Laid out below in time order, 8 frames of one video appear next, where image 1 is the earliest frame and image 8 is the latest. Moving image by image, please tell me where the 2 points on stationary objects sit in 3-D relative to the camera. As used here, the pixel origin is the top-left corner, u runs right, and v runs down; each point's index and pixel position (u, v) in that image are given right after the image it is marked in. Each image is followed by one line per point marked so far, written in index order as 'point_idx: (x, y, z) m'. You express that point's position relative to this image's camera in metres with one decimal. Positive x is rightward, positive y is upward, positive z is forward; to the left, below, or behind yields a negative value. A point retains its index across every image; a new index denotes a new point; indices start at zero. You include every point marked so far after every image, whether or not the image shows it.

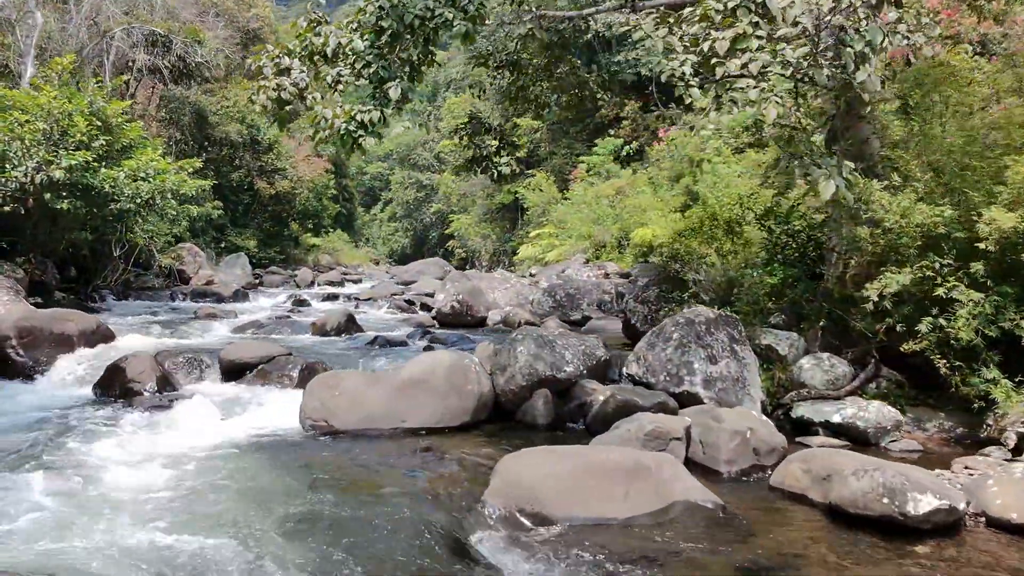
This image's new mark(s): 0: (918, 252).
0: (+2.6, +0.2, +4.9) m
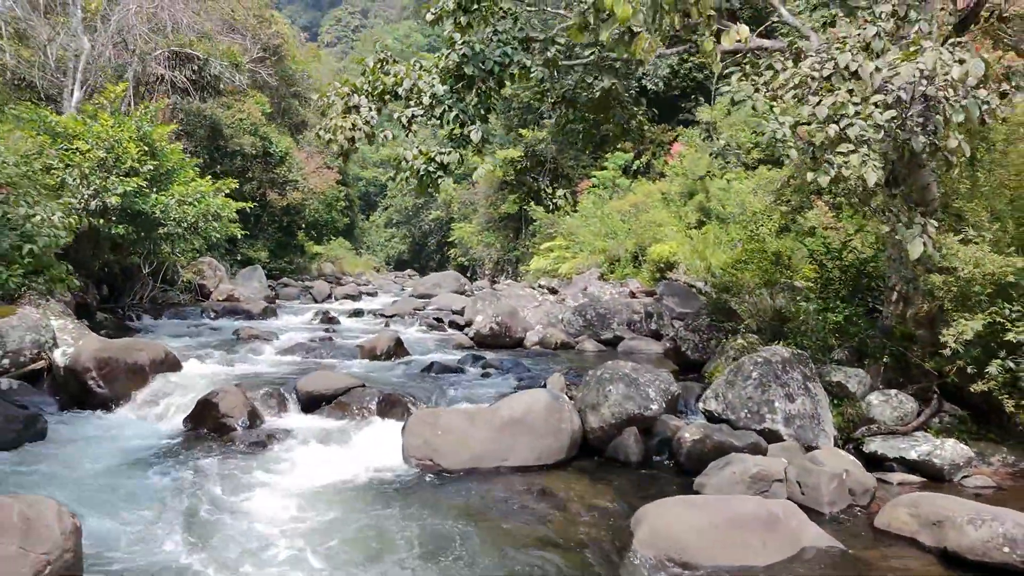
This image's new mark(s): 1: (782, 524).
0: (+3.3, -0.1, +5.2) m
1: (+1.3, -1.1, +3.6) m
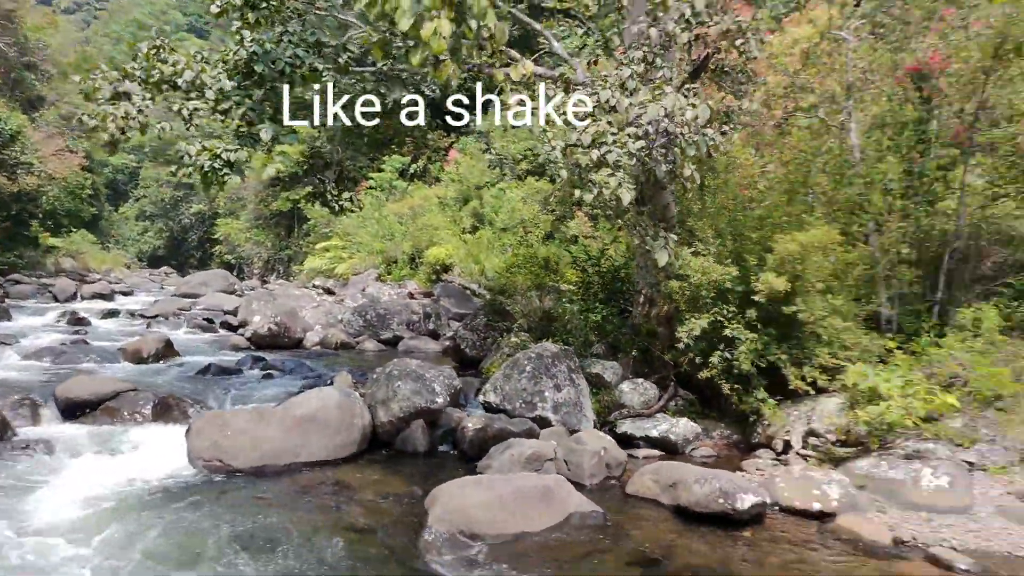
0: (+1.7, -0.1, +6.3) m
1: (+0.2, -1.2, +4.2) m
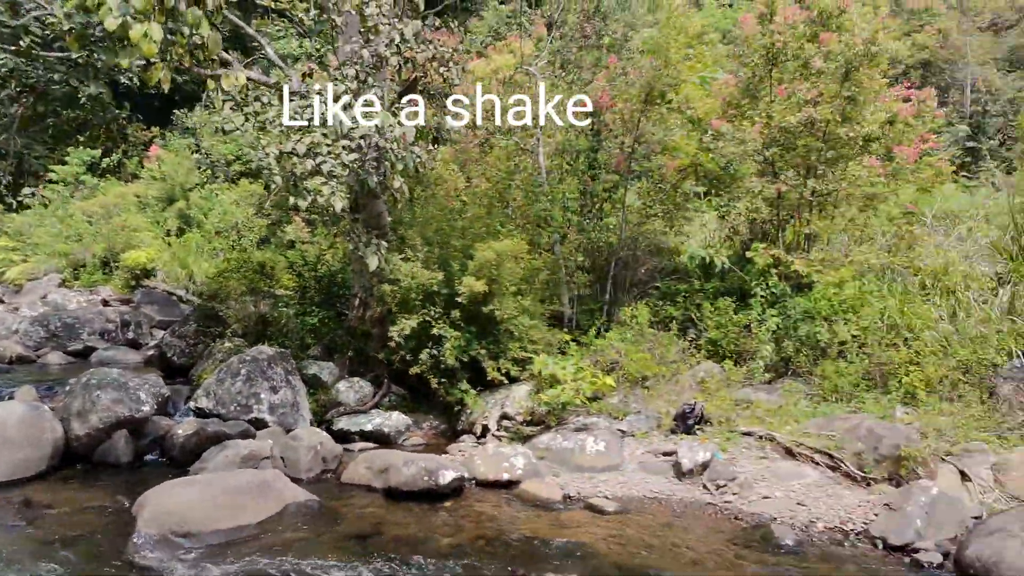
0: (-0.9, -0.1, +6.9) m
1: (-1.4, -1.2, +4.4) m
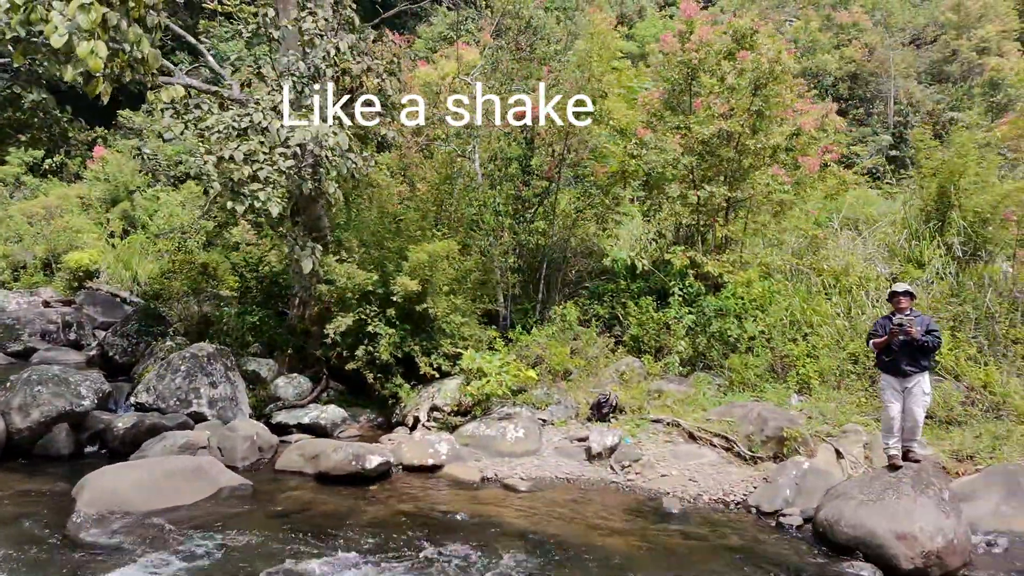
0: (-1.5, -0.1, +7.2) m
1: (-1.9, -1.2, +4.7) m
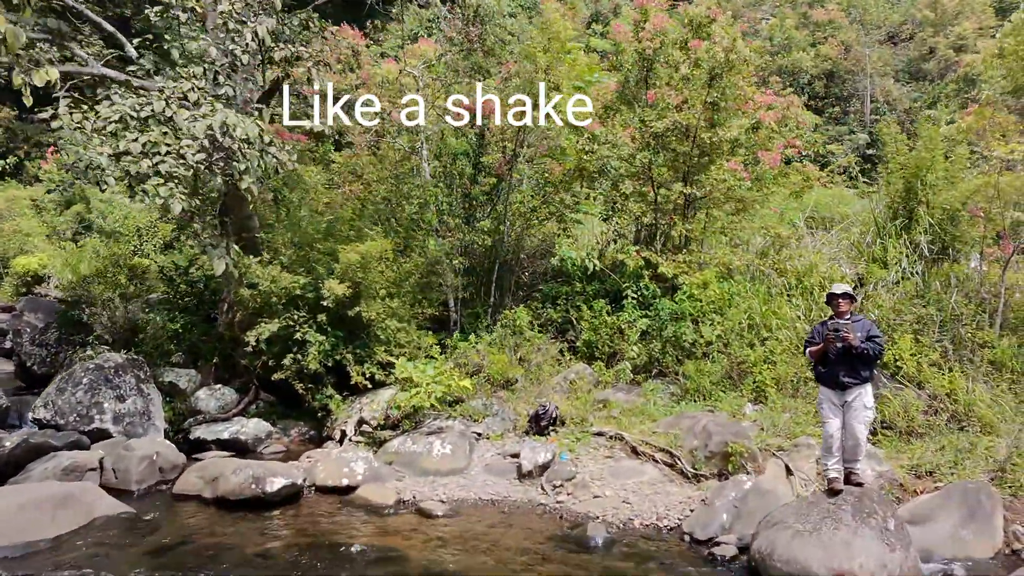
0: (-2.1, -0.2, +6.7) m
1: (-2.4, -1.2, +4.2) m
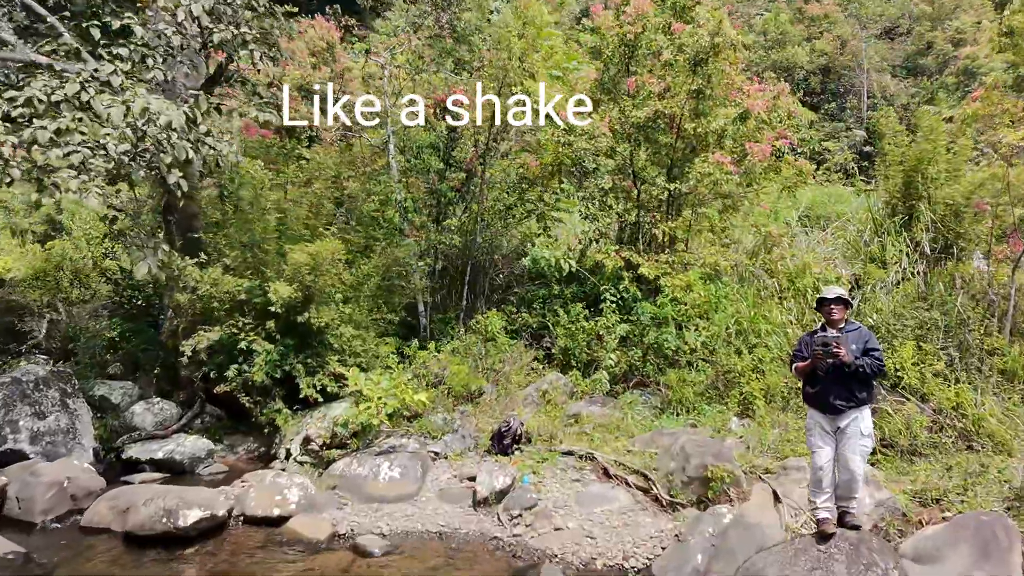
0: (-2.4, -0.2, +6.2) m
1: (-2.7, -1.2, +3.6) m
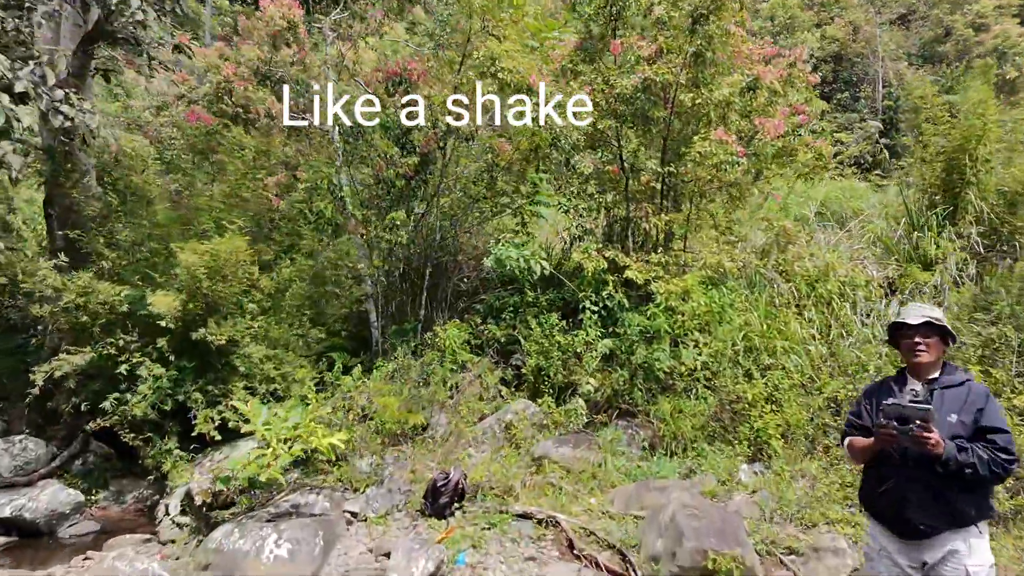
0: (-2.7, -0.3, +4.9) m
1: (-3.1, -1.3, +2.4) m
